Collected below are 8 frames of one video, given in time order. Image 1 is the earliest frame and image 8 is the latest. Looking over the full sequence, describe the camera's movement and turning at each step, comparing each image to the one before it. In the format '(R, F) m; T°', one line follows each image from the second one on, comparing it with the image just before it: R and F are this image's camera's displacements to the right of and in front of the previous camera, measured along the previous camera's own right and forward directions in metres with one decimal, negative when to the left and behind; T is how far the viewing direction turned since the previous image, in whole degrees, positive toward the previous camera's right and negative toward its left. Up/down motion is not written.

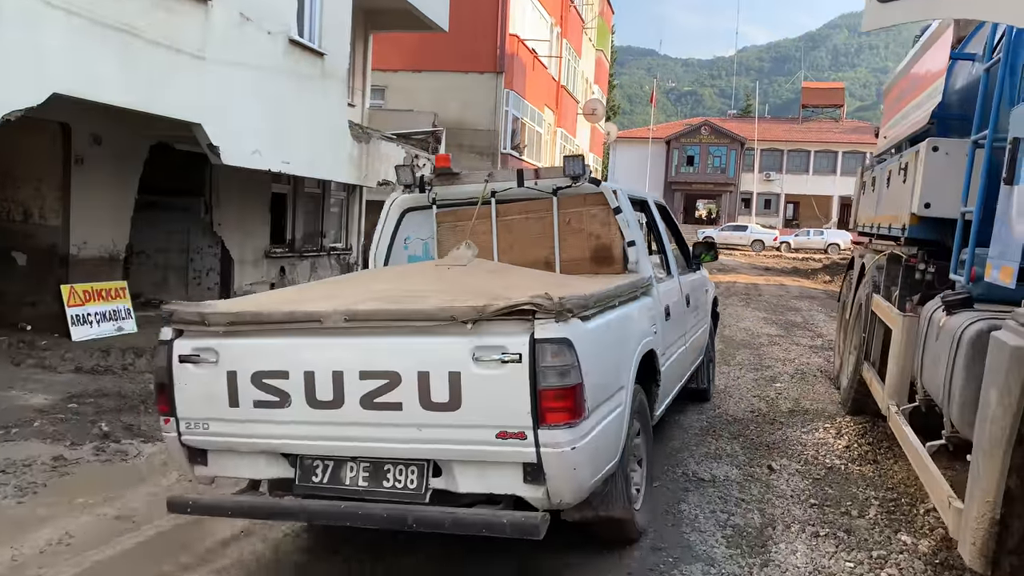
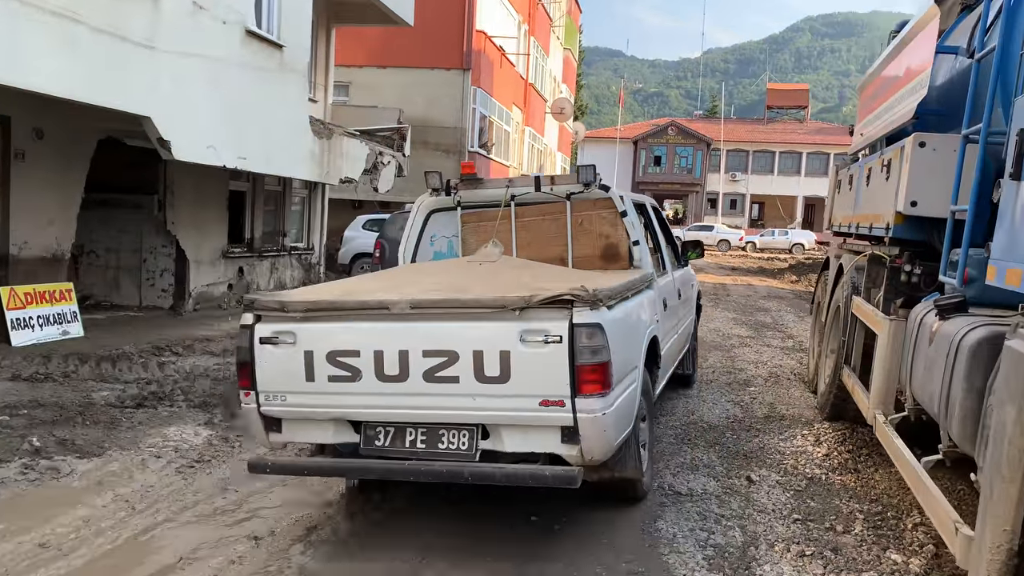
(0.0, +0.3) m; +2°
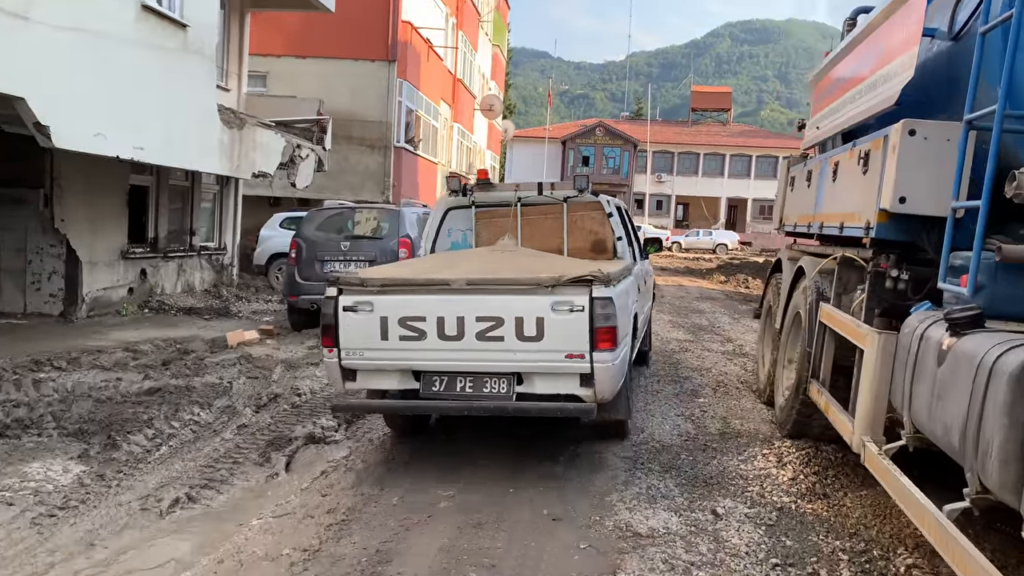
(0.0, +0.6) m; +5°
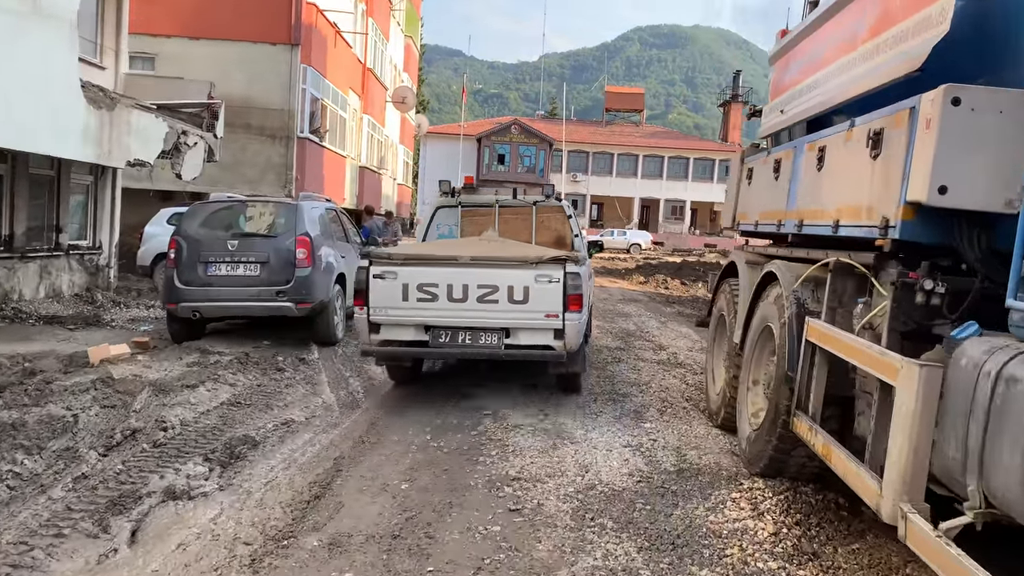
(0.0, +1.0) m; +6°
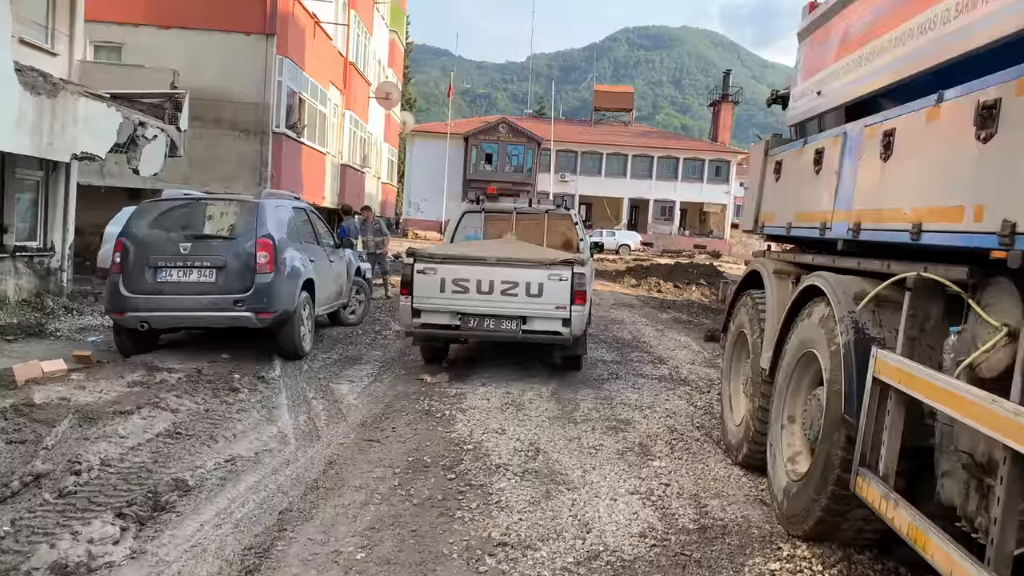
(0.0, +0.8) m; +1°
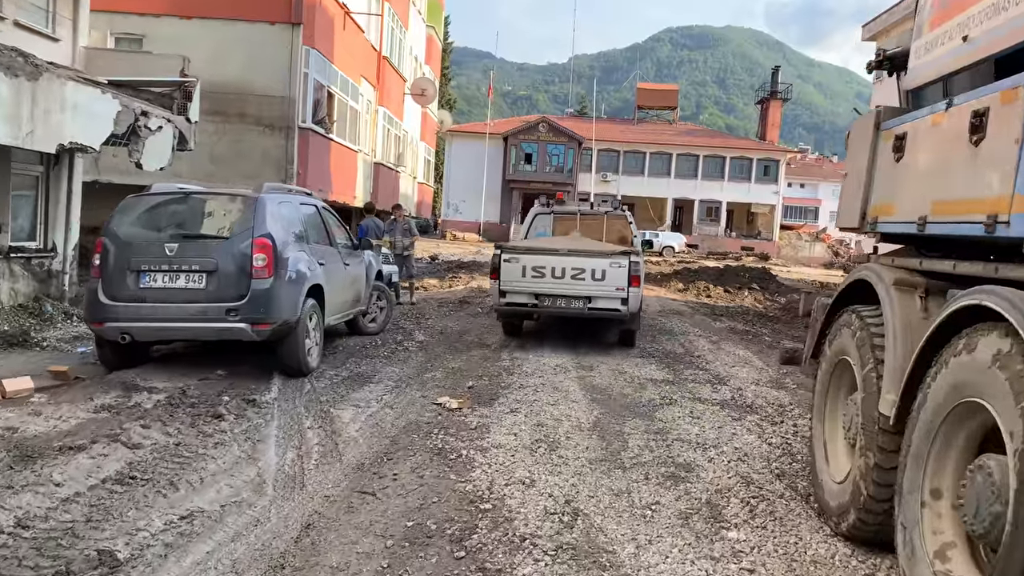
(0.0, +1.1) m; -3°
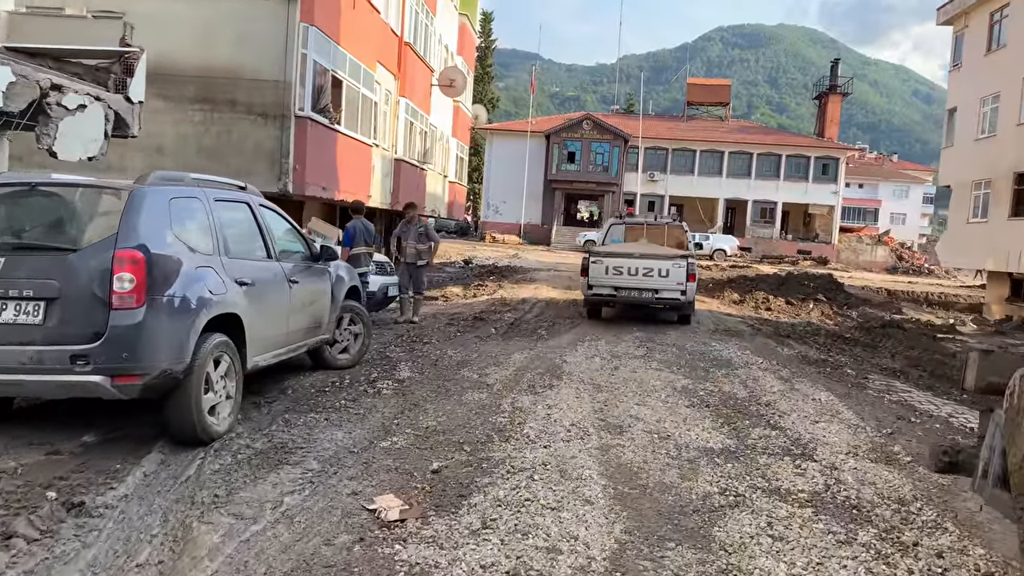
(+0.3, +2.1) m; -3°
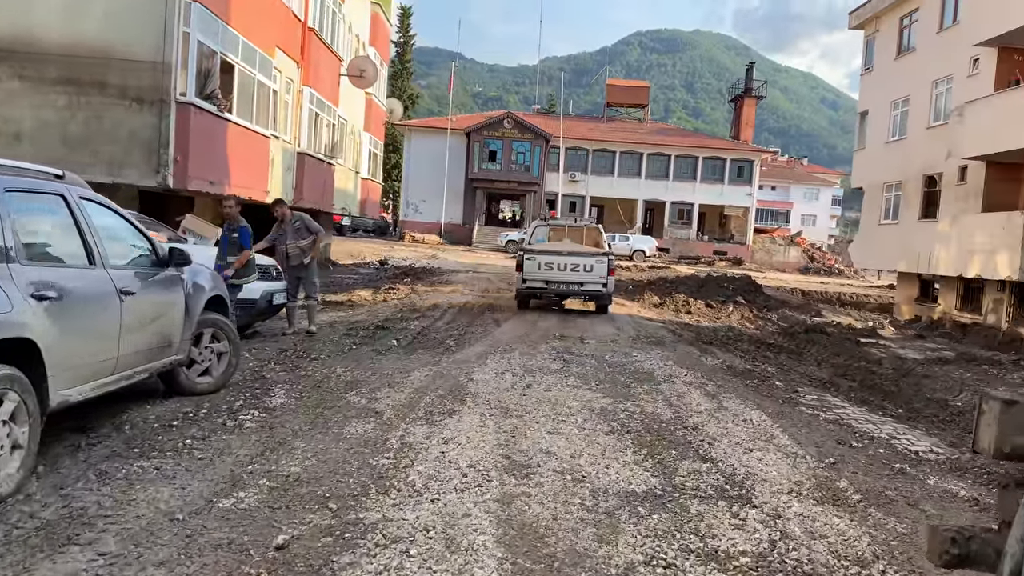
(+0.2, +1.0) m; +6°
